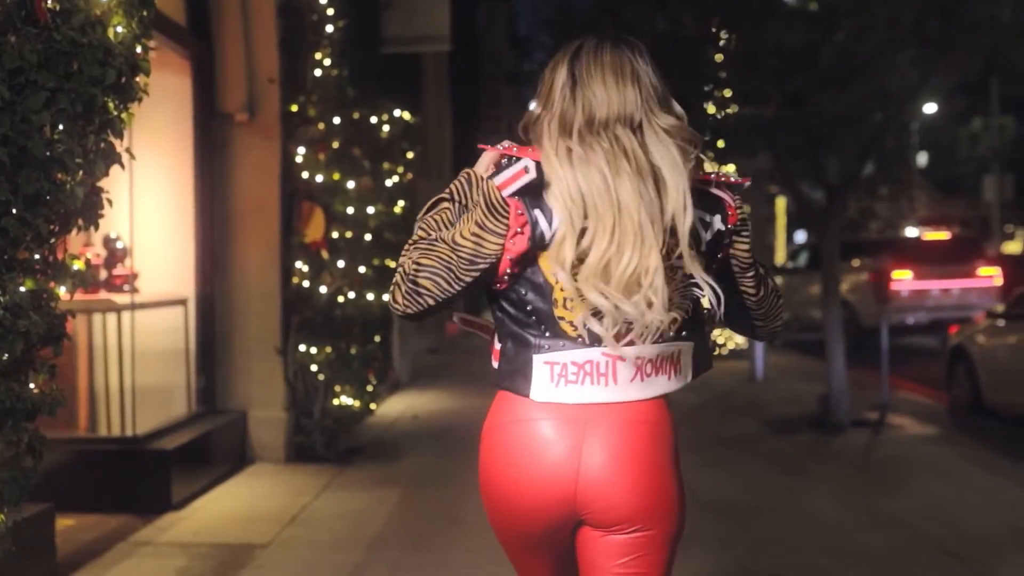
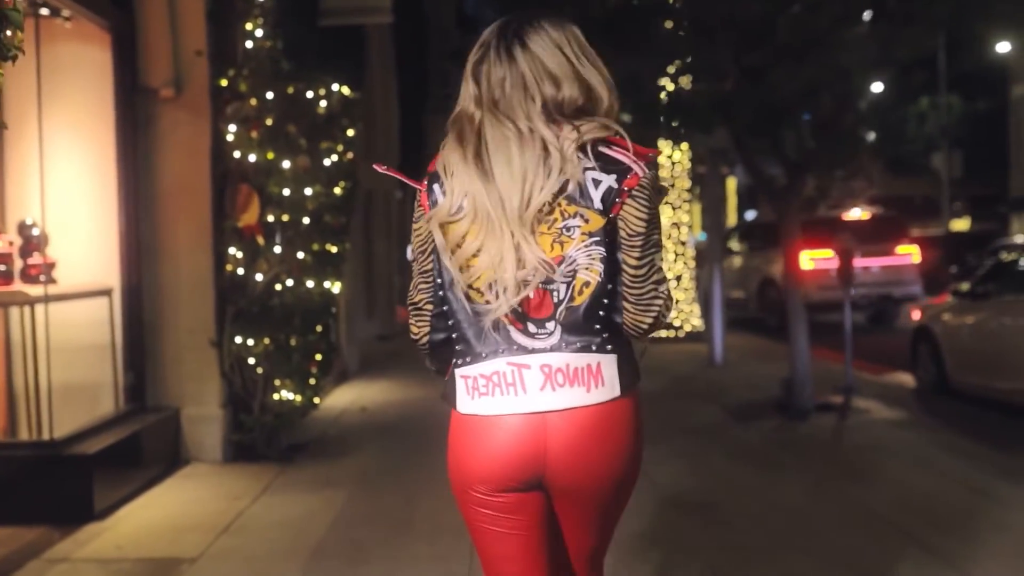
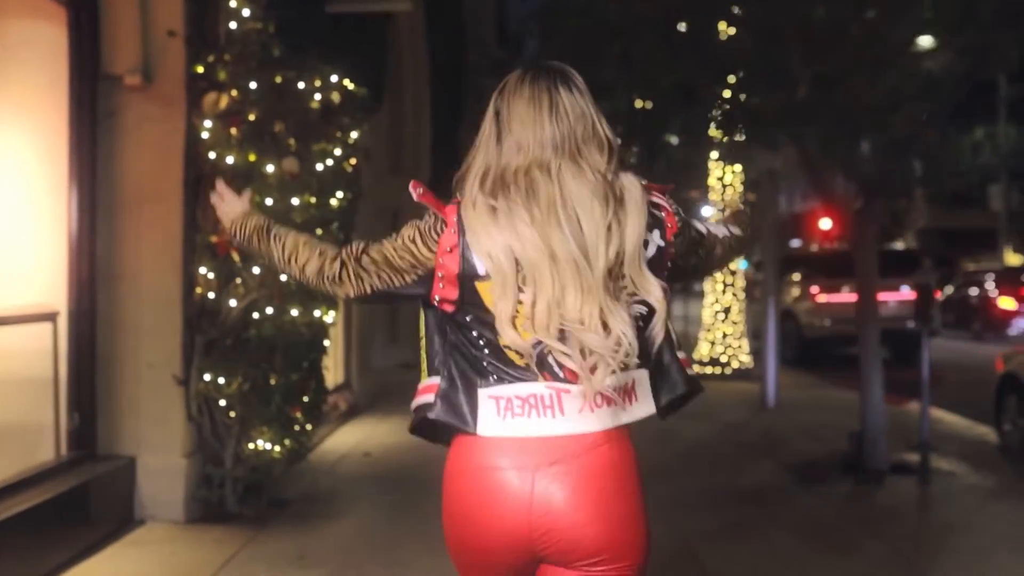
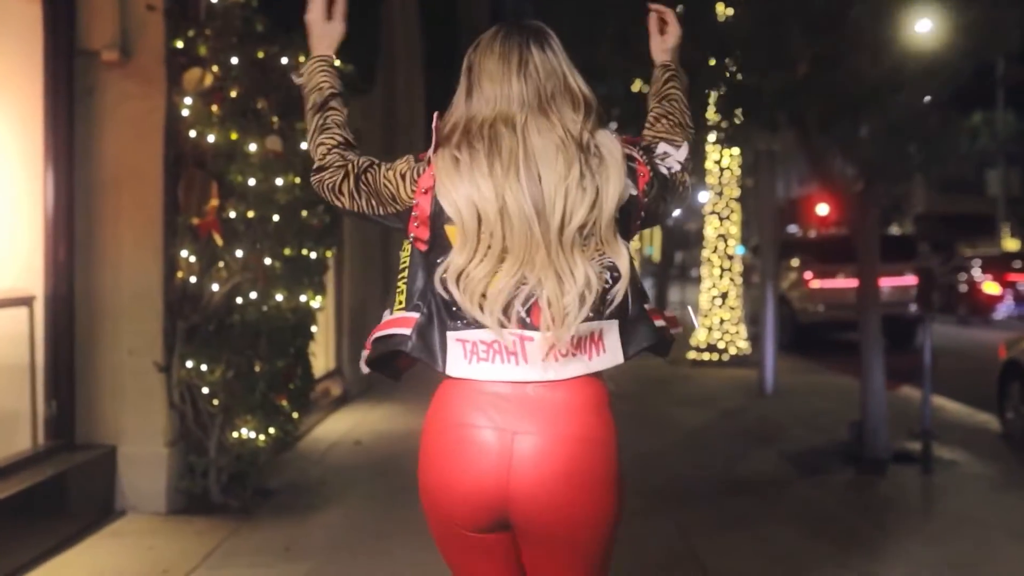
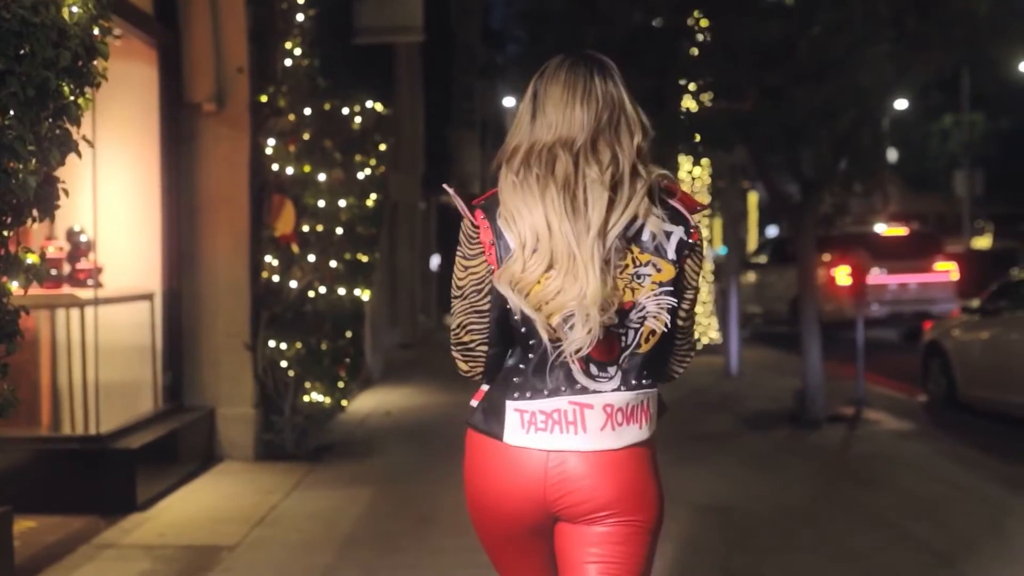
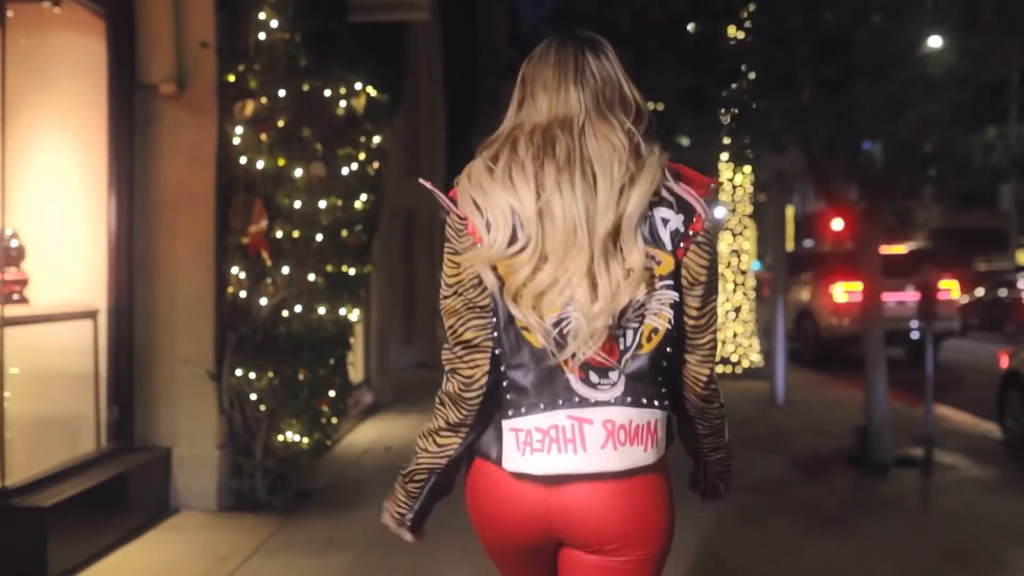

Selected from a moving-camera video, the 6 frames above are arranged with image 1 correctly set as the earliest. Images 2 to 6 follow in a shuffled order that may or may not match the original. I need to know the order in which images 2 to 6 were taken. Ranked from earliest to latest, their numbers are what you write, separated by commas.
5, 2, 6, 3, 4
